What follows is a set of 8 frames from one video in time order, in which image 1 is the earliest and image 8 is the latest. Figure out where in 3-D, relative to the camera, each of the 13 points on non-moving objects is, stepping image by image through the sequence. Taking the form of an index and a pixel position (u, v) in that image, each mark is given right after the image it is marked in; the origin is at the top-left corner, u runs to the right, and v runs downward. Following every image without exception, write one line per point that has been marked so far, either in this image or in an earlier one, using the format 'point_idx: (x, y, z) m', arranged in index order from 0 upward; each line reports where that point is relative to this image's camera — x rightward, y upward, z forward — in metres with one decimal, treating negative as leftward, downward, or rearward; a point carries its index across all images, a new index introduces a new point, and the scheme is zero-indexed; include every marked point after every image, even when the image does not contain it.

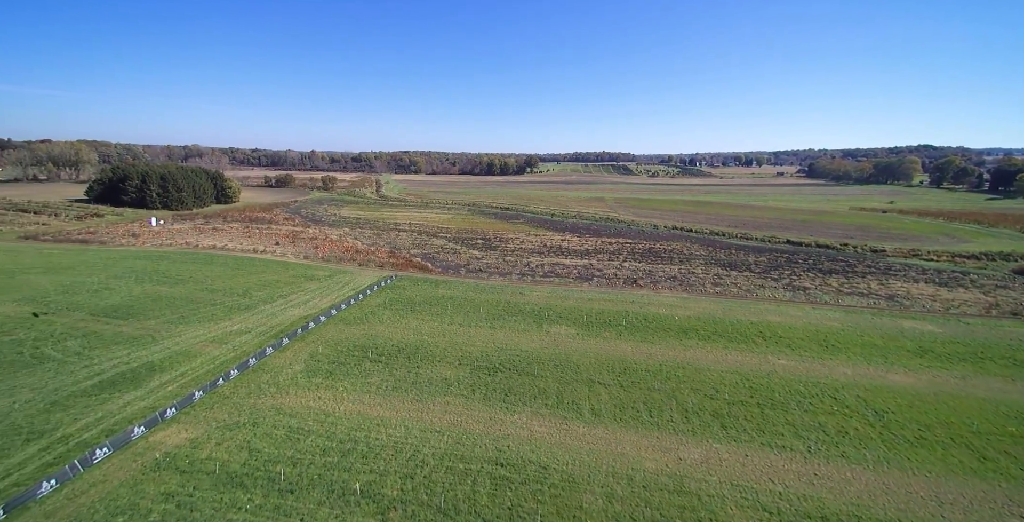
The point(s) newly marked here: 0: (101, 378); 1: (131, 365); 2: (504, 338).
0: (-14.7, -4.2, +15.0) m
1: (-14.6, -4.0, +16.0) m
2: (-0.3, -3.0, +16.0) m
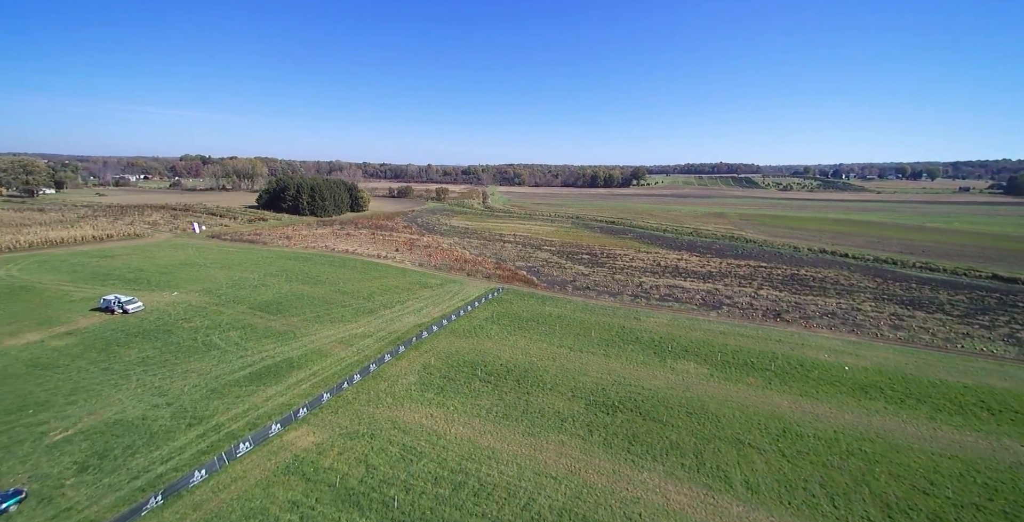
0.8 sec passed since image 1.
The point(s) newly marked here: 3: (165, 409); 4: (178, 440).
0: (-10.5, -4.3, +16.8) m
1: (-10.1, -4.2, +17.8) m
2: (+3.8, -3.8, +14.4) m
3: (-11.7, -5.1, +14.2) m
4: (-9.7, -5.3, +12.2) m
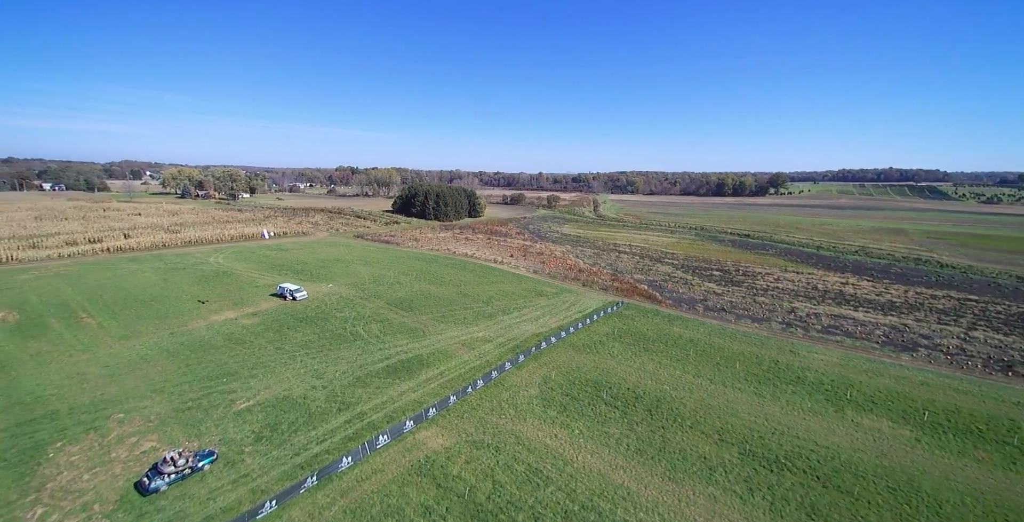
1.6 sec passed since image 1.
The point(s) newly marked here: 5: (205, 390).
0: (-5.4, -4.4, +18.2) m
1: (-4.8, -4.3, +19.0) m
2: (+7.8, -4.5, +12.1) m
3: (-7.3, -5.0, +15.9) m
4: (-5.9, -5.3, +13.5) m
5: (-12.1, -5.2, +16.6) m
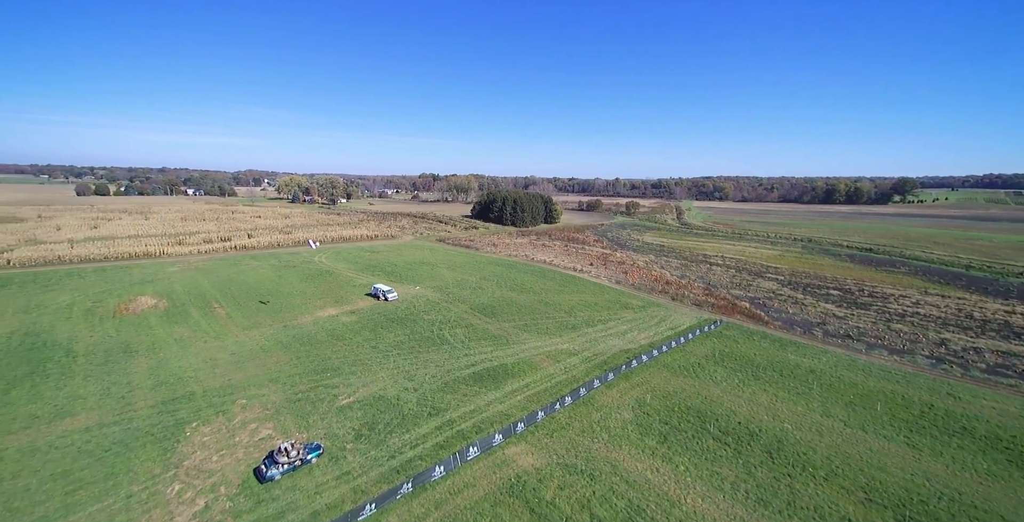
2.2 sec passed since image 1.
0: (-1.7, -4.7, +18.2) m
1: (-0.8, -4.6, +18.9) m
2: (+10.3, -5.1, +9.9) m
3: (-3.9, -5.2, +16.3) m
4: (-3.0, -5.5, +13.7) m
5: (-8.5, -5.3, +17.9) m
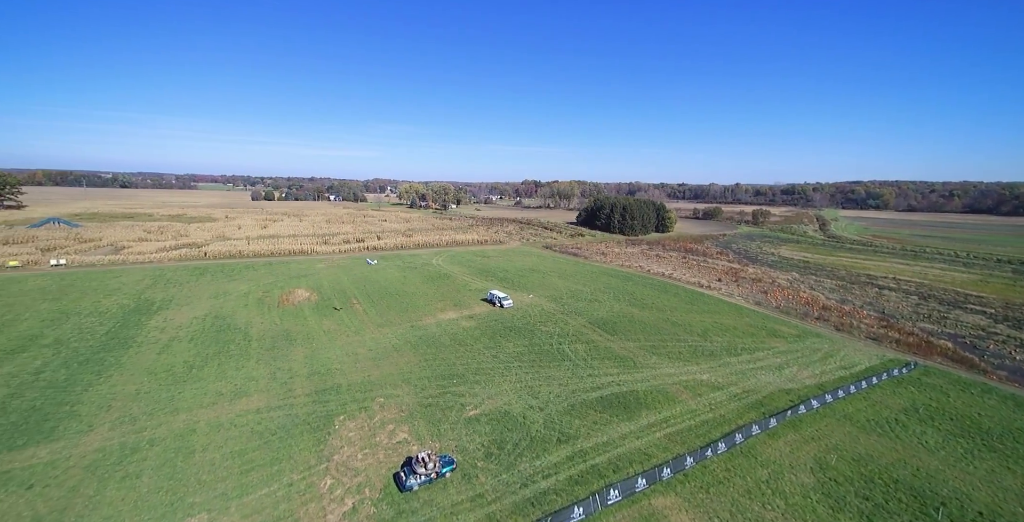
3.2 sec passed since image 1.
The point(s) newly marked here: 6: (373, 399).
0: (+3.6, -5.3, +16.8) m
1: (+4.6, -5.3, +17.3) m
2: (+13.2, -6.0, +5.8) m
3: (+0.9, -5.7, +15.5) m
4: (+1.3, -5.9, +12.8) m
5: (-3.1, -5.6, +18.1) m
6: (-6.0, -5.9, +17.9) m
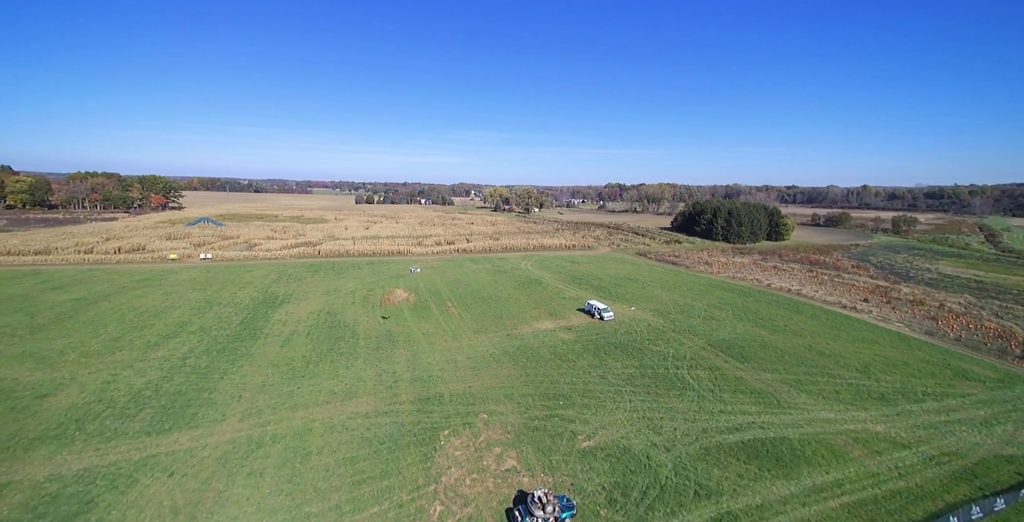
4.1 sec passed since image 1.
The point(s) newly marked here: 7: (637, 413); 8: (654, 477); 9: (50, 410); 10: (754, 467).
0: (+7.8, -5.9, +14.1) m
1: (+8.8, -5.9, +14.4) m
2: (+15.0, -6.8, +1.5) m
3: (+4.9, -6.2, +13.4) m
4: (+4.6, -6.4, +10.6) m
5: (+1.4, -6.0, +16.7) m
6: (-1.5, -6.2, +17.0) m
7: (+4.8, -5.8, +16.1) m
8: (+4.2, -6.4, +12.3) m
9: (-20.9, -6.7, +18.9) m
10: (+7.2, -6.2, +12.5) m
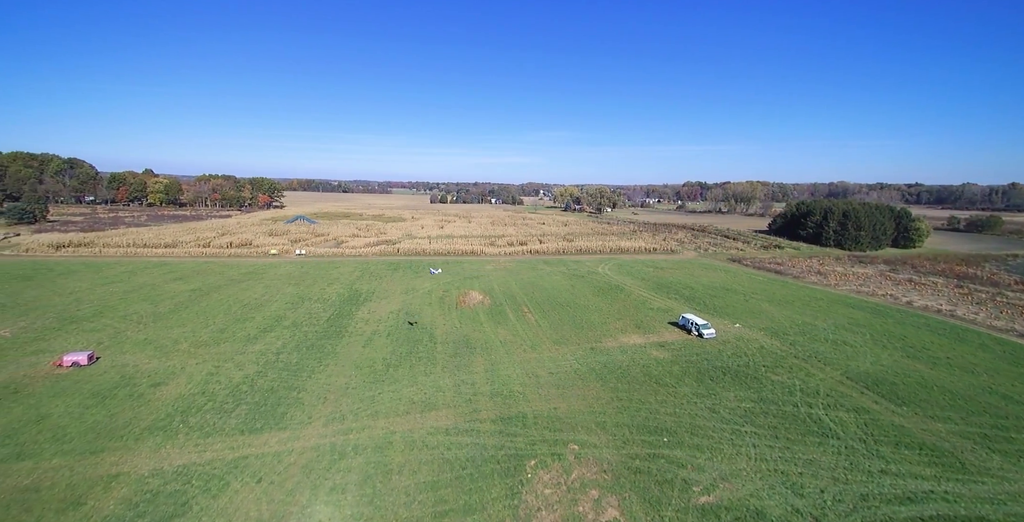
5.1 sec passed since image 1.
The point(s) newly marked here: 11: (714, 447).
0: (+10.6, -6.5, +10.8) m
1: (+11.7, -6.5, +10.9) m
2: (+15.6, -7.6, -2.9) m
3: (+7.6, -6.8, +10.5) m
4: (+6.9, -7.0, +7.8) m
5: (+4.8, -6.5, +14.4) m
6: (+2.0, -6.6, +15.1) m
7: (+8.0, -6.4, +13.2) m
8: (+6.7, -6.9, +9.5) m
9: (-16.9, -6.7, +20.2) m
10: (+9.8, -6.8, +9.3) m
11: (+6.9, -6.3, +14.3) m
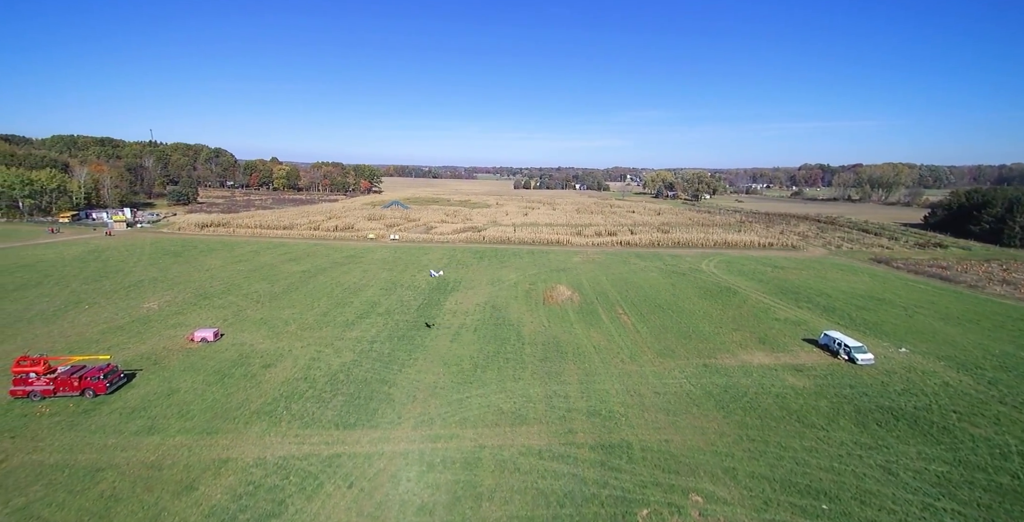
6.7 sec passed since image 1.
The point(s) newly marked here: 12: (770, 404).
0: (+12.8, -7.3, +6.5) m
1: (+13.9, -7.3, +6.4) m
2: (+15.1, -8.9, -7.8) m
3: (+9.9, -7.4, +6.8) m
4: (+8.6, -7.7, +4.3) m
5: (+7.8, -6.9, +11.2) m
6: (+5.2, -6.9, +12.5) m
7: (+10.8, -6.9, +9.4) m
8: (+8.8, -7.5, +6.1) m
9: (-12.3, -6.1, +21.1) m
10: (+11.8, -7.5, +5.2) m
11: (+9.9, -6.8, +10.7) m
12: (+10.7, -5.8, +17.4) m
